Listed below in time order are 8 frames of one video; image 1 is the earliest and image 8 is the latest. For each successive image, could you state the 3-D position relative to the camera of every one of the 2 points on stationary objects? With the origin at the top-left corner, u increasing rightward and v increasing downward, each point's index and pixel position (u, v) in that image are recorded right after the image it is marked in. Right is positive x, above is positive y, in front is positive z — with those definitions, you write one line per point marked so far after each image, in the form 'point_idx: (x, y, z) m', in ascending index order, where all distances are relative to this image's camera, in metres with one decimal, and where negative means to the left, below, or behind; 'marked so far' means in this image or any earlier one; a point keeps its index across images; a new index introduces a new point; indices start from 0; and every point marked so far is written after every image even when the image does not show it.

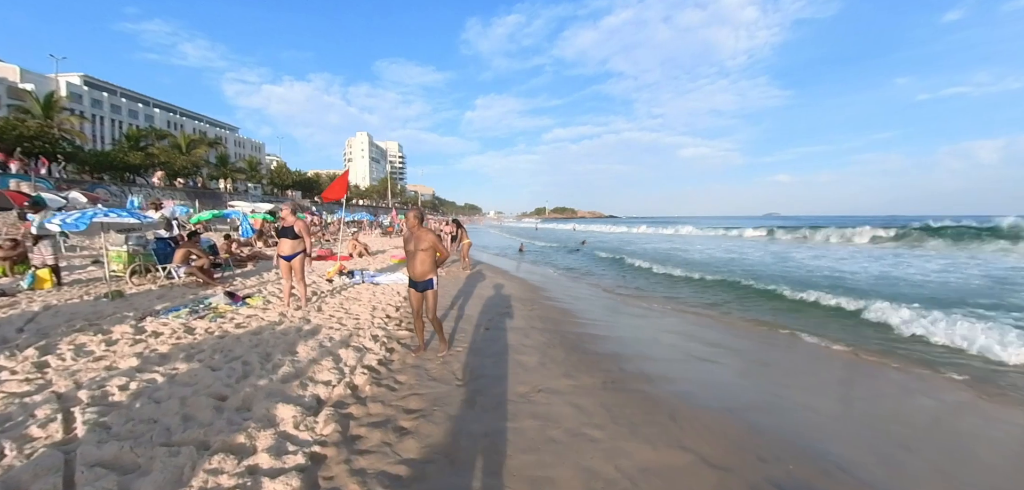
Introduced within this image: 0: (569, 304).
0: (+1.1, -1.5, +9.9) m
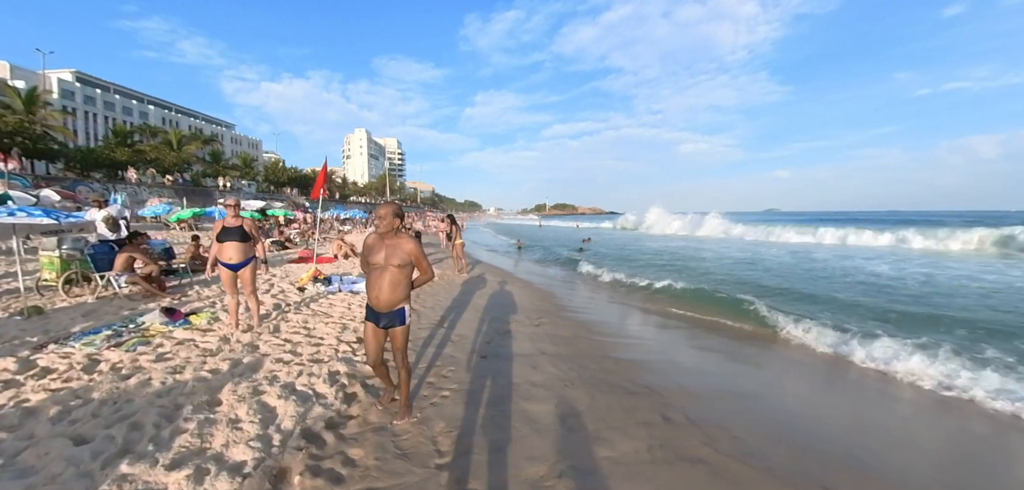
0: (+1.2, -1.5, +8.5) m
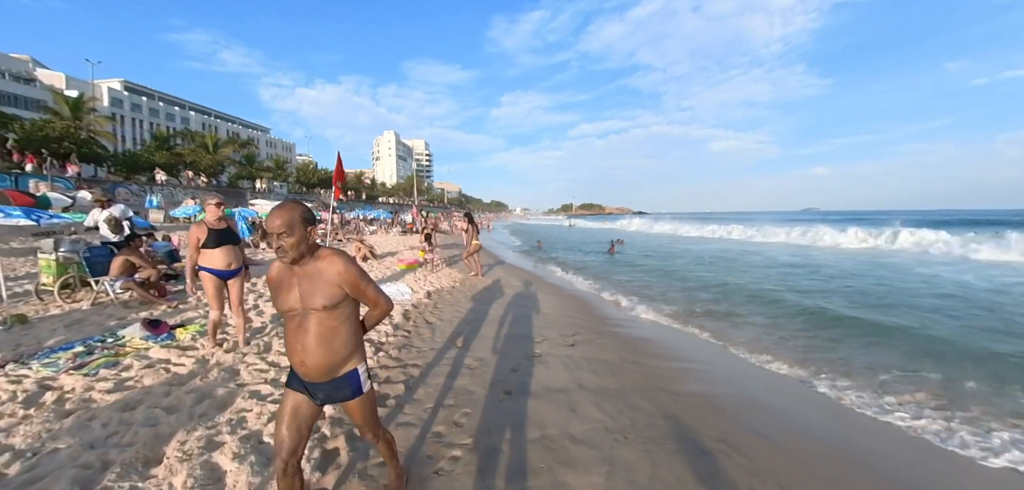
0: (+1.8, -1.6, +7.3) m
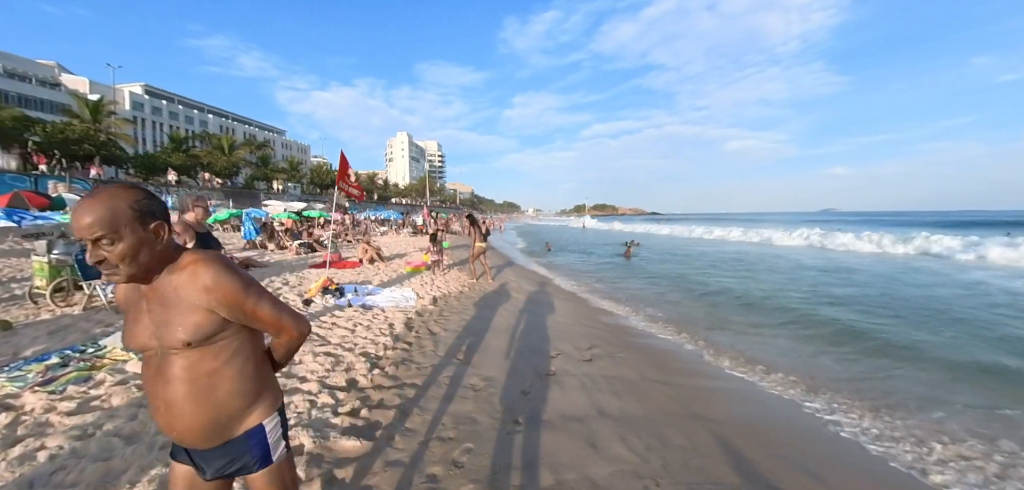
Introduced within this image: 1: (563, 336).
0: (+2.0, -1.7, +6.7) m
1: (+0.8, -1.5, +6.3) m
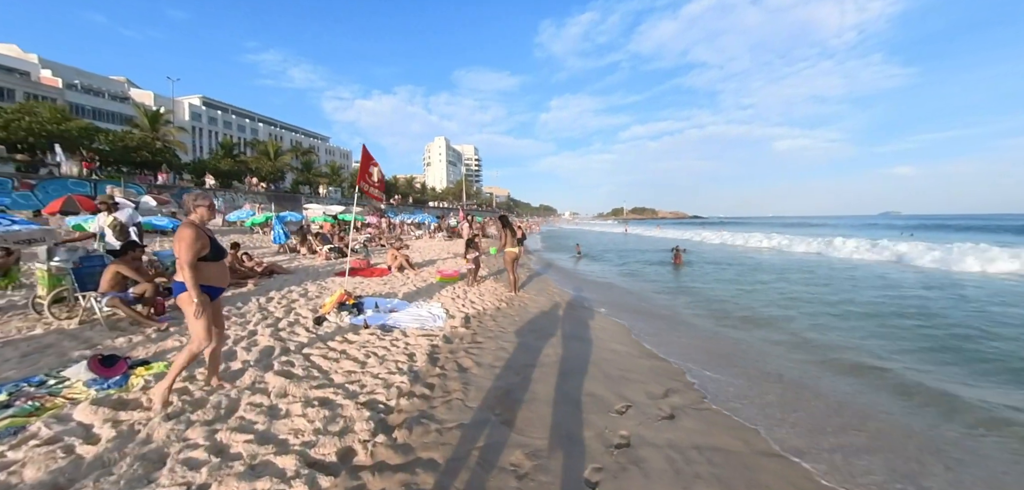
0: (+2.6, -1.8, +5.2) m
1: (+1.5, -1.7, +4.9) m
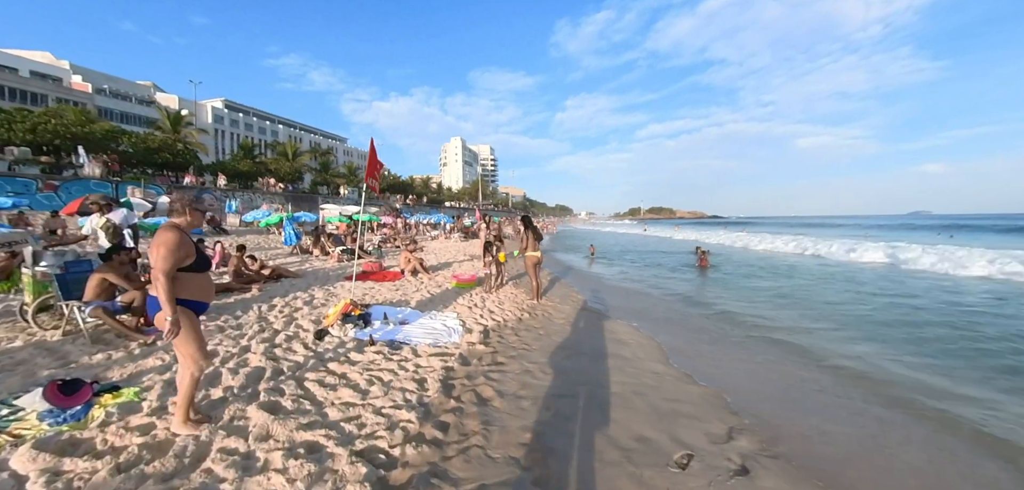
0: (+3.0, -1.9, +4.4) m
1: (+1.8, -1.8, +4.1) m
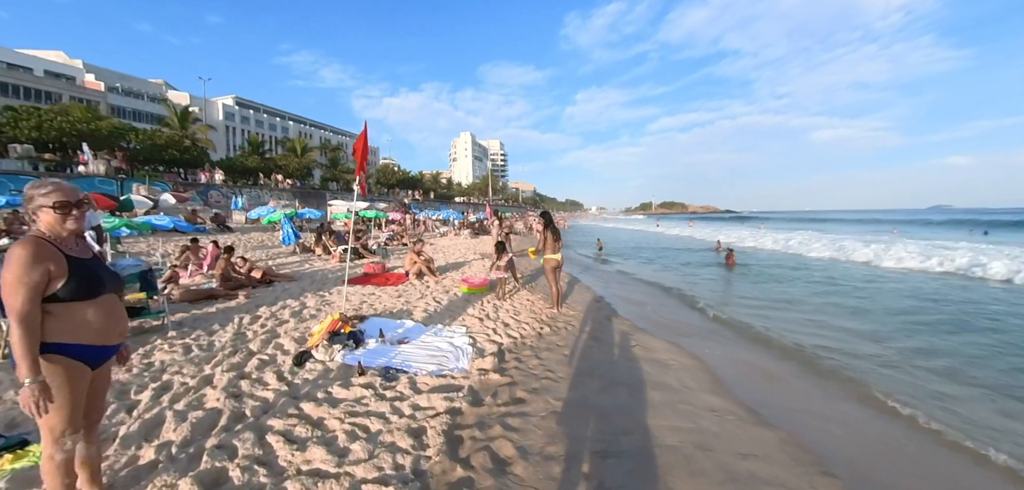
0: (+3.2, -1.9, +3.3) m
1: (+2.0, -1.8, +3.1) m
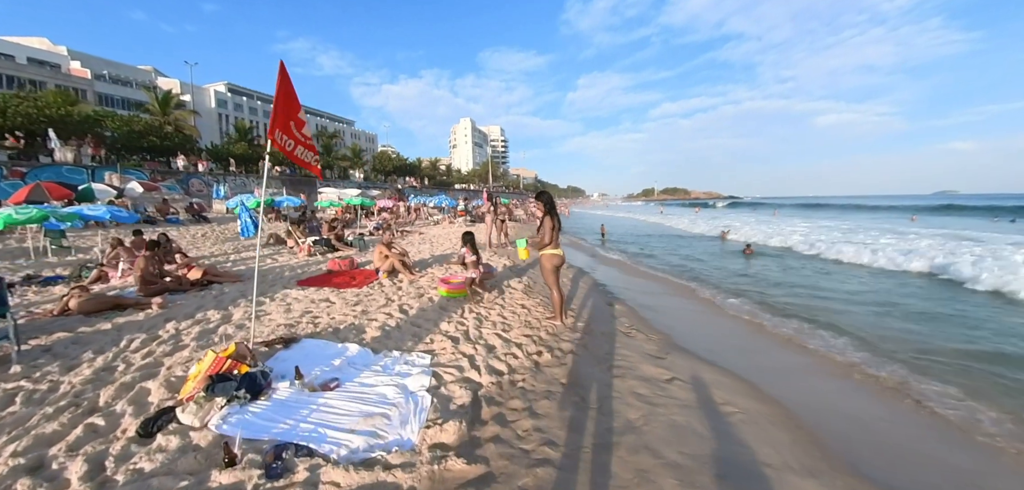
0: (+3.0, -1.9, +1.8) m
1: (+1.9, -1.8, +1.5) m
